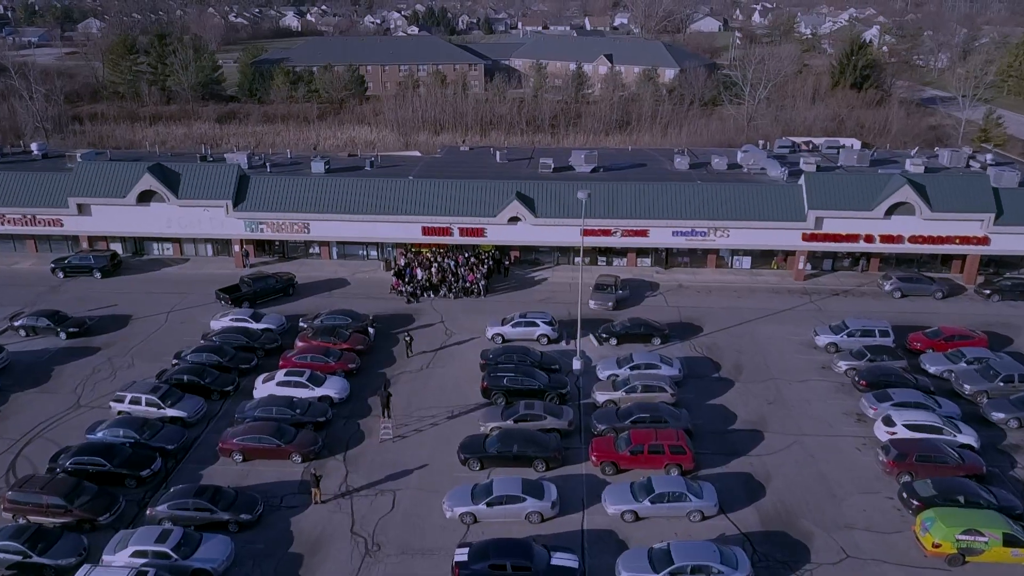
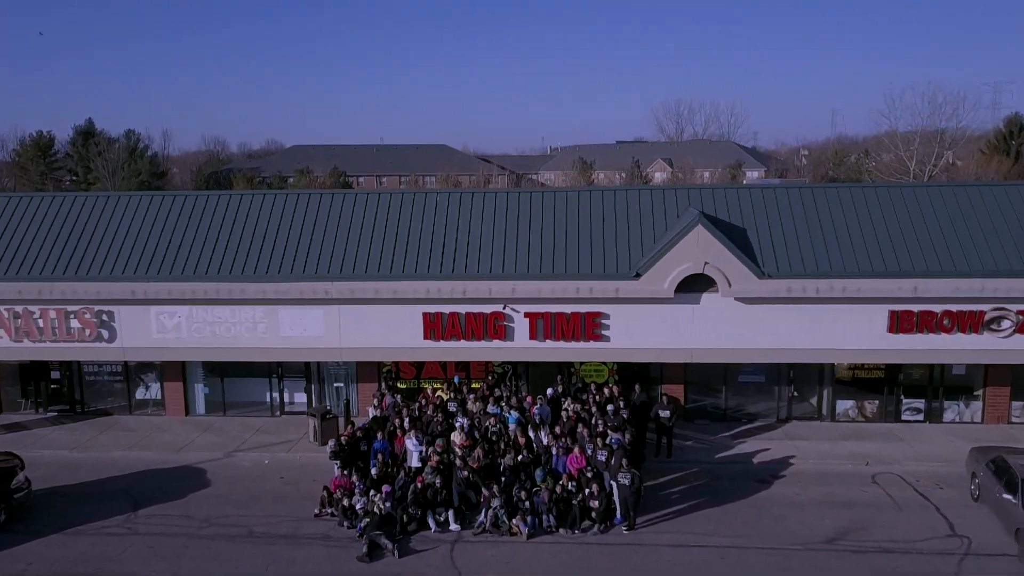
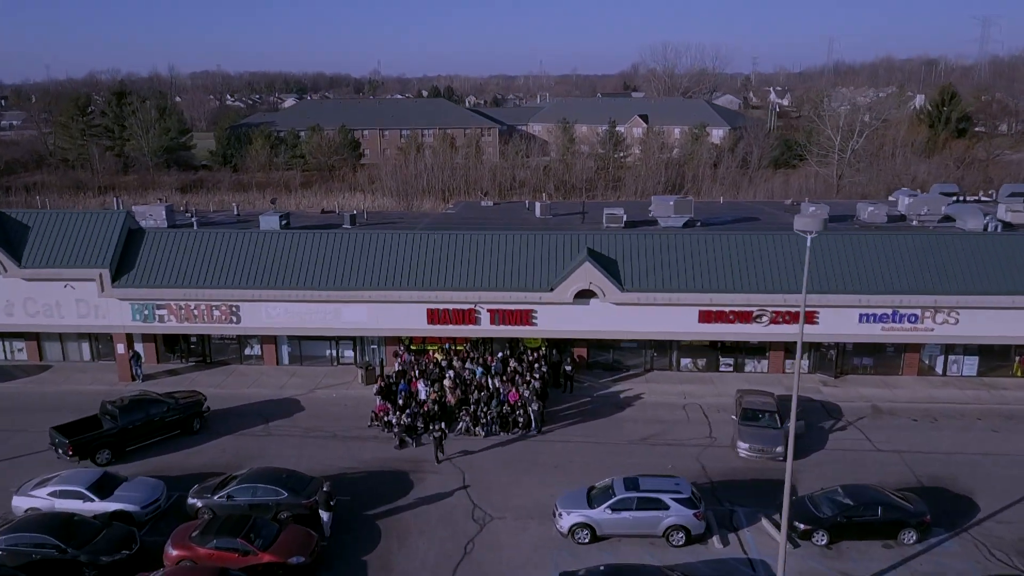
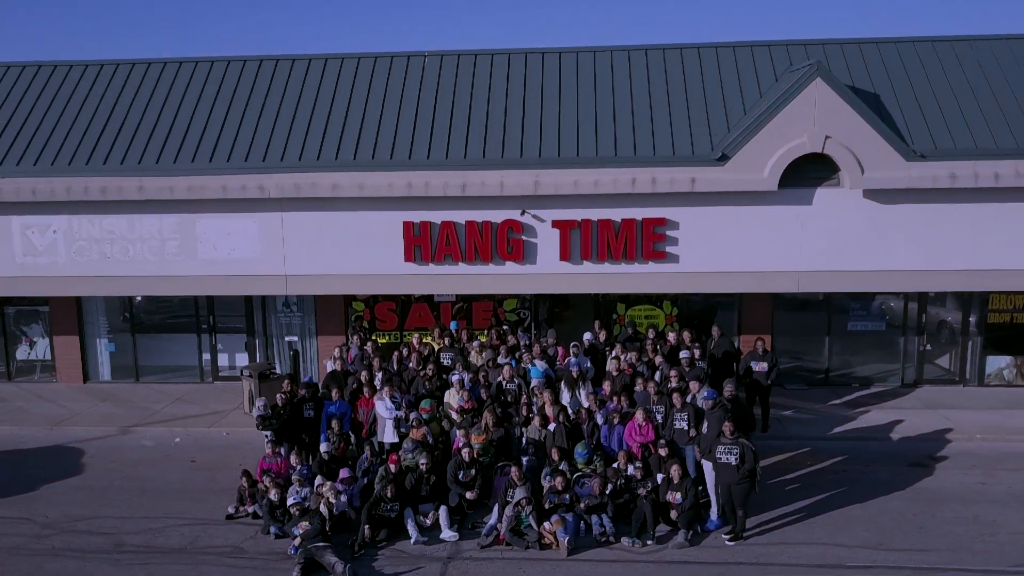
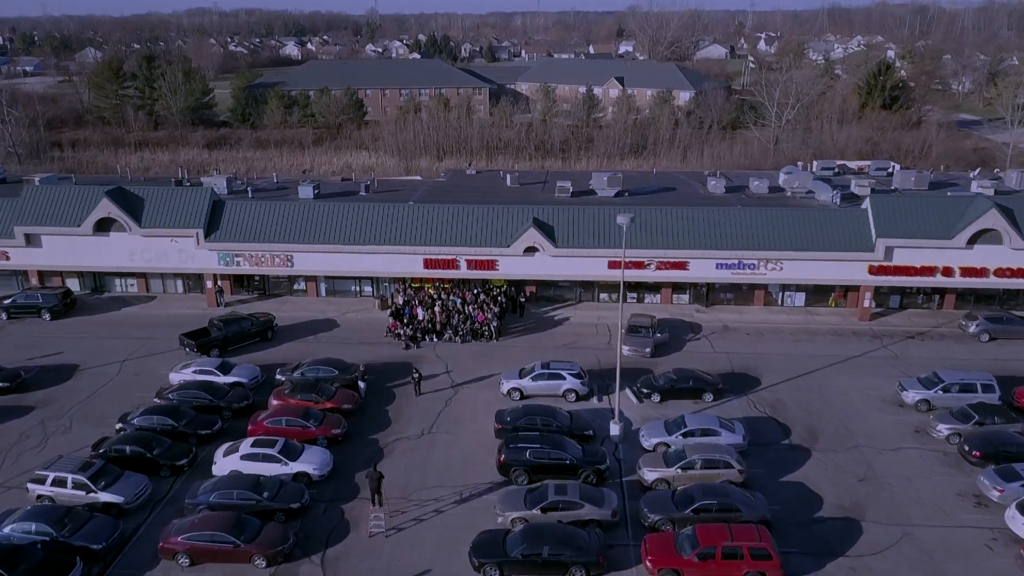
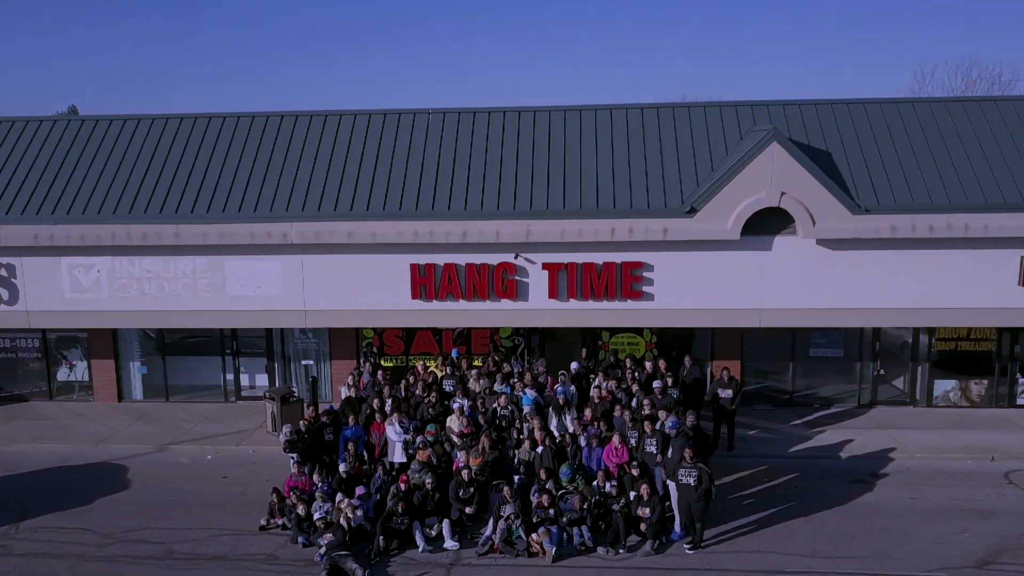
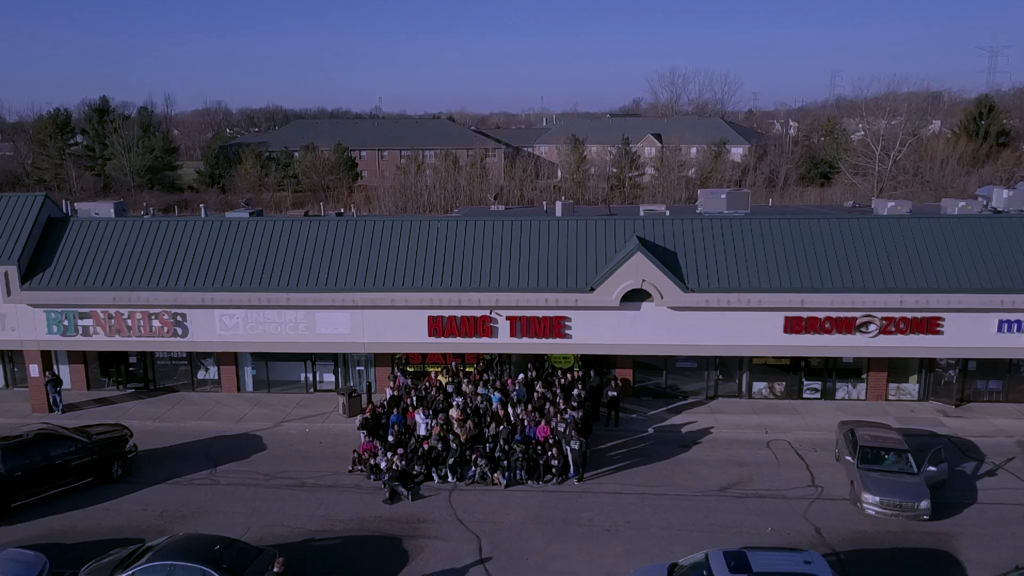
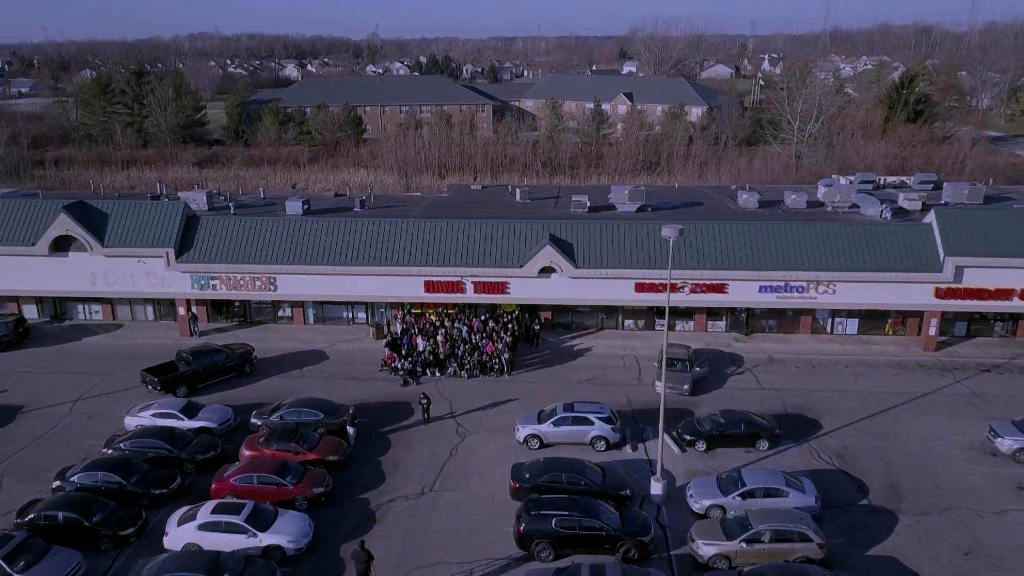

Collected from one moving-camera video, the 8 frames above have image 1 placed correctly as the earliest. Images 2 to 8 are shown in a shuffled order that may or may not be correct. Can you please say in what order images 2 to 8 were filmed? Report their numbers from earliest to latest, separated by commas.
5, 8, 3, 7, 2, 6, 4
